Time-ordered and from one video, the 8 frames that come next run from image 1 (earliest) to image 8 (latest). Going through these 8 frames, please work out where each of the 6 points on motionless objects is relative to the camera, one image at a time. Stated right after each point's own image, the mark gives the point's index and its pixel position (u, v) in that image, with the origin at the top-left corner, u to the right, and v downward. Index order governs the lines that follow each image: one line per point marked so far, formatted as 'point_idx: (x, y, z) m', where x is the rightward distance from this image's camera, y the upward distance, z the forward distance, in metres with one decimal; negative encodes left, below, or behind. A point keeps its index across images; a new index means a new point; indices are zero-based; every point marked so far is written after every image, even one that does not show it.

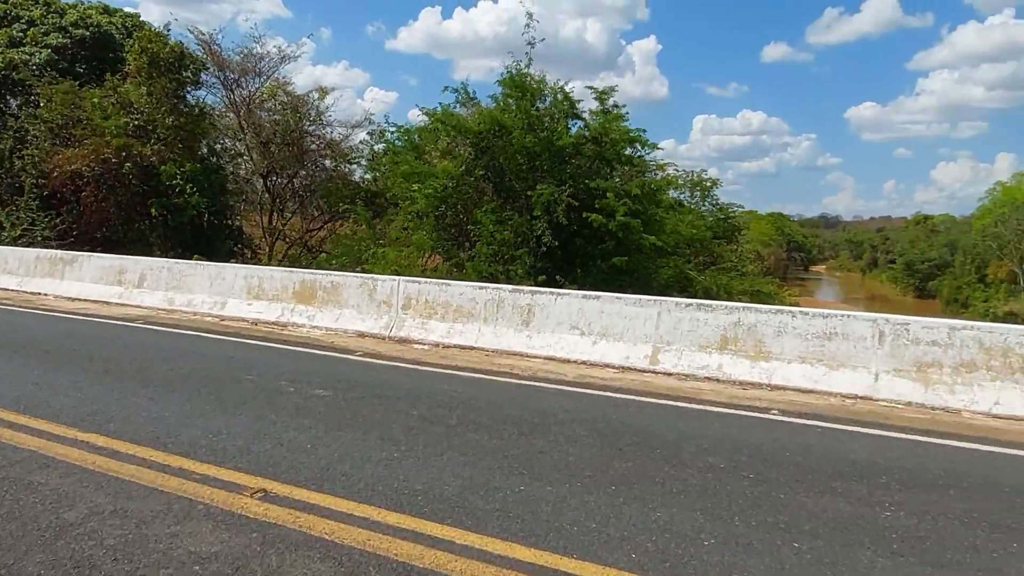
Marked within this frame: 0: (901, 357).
0: (+3.7, -0.7, +6.6) m
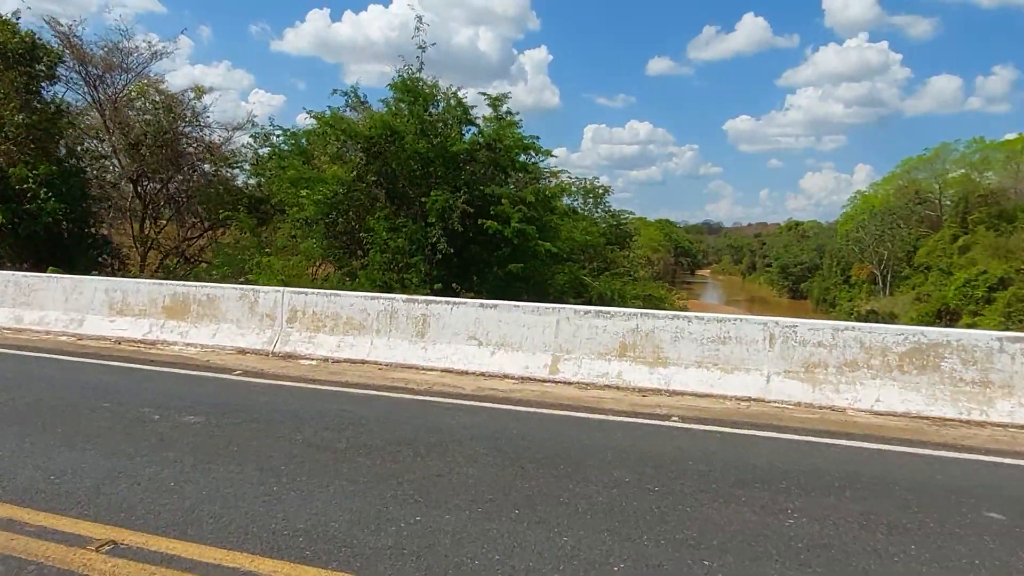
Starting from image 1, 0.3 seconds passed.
0: (+2.7, -0.7, +6.8) m
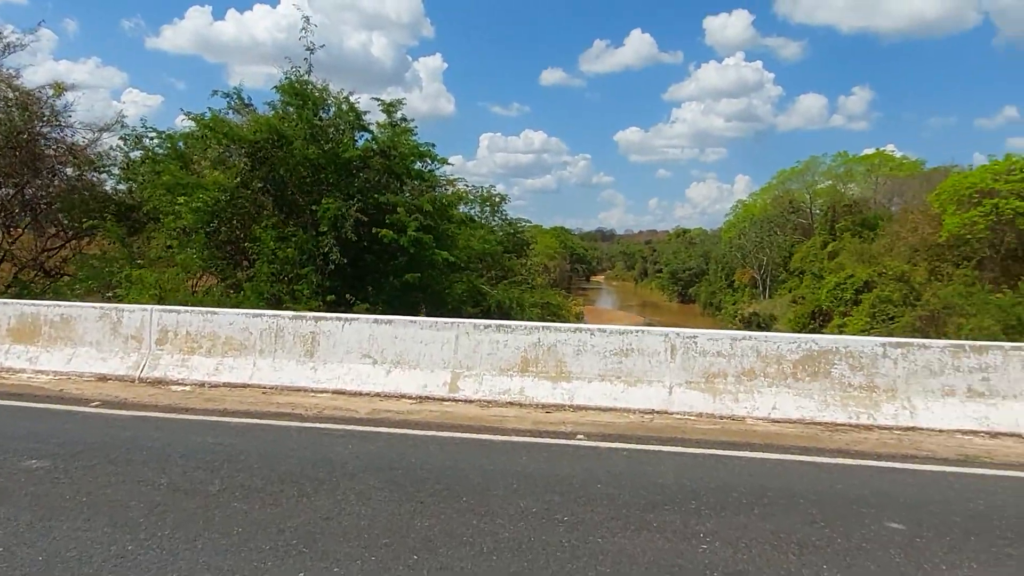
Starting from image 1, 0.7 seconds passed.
0: (+1.7, -0.8, +6.8) m
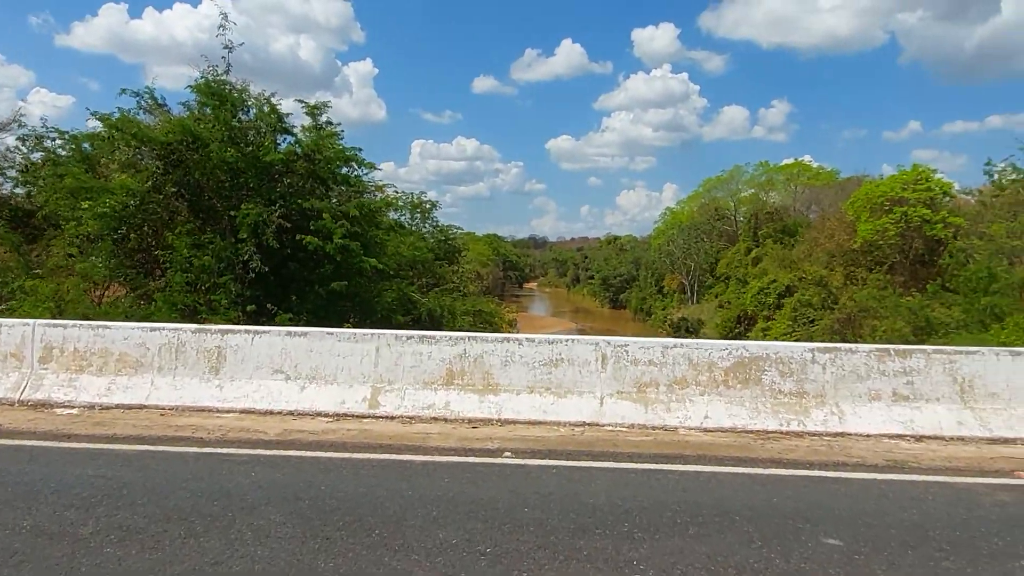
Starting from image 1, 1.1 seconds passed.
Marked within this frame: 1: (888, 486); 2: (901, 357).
0: (+1.0, -0.9, +6.6) m
1: (+2.6, -1.4, +4.9) m
2: (+3.6, -0.6, +6.5) m
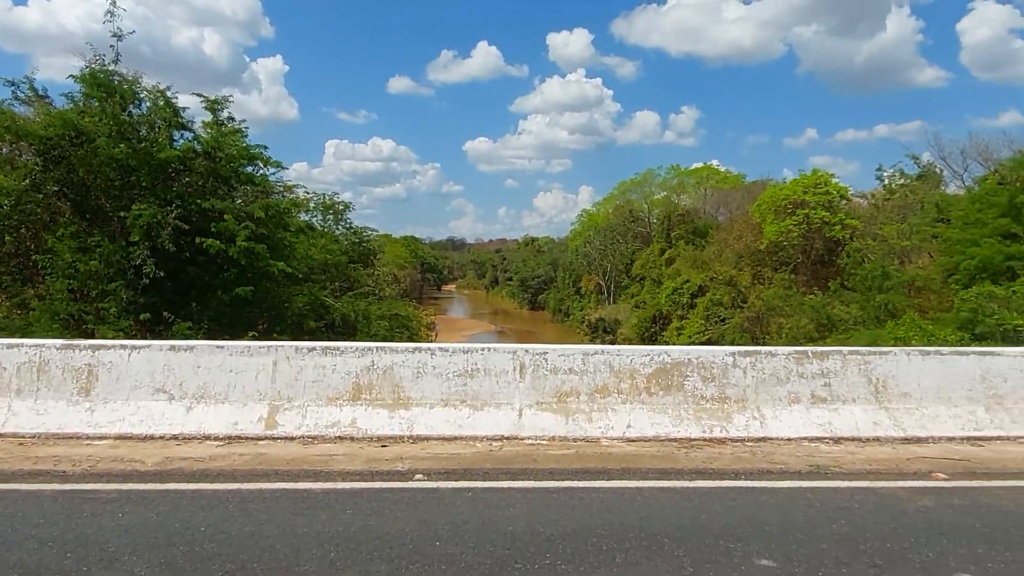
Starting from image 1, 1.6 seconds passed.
0: (+0.3, -0.9, +6.2) m
1: (+2.1, -1.4, +4.8) m
2: (+2.8, -0.7, +6.5) m
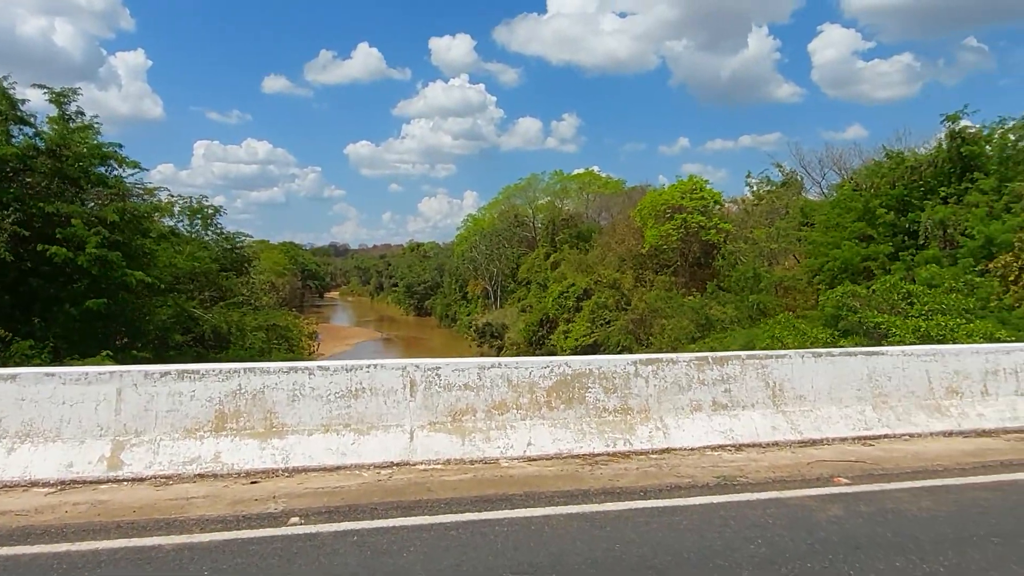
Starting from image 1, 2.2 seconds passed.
0: (-0.6, -1.0, +5.7) m
1: (+1.4, -1.4, +4.5) m
2: (+1.9, -0.7, +6.3) m
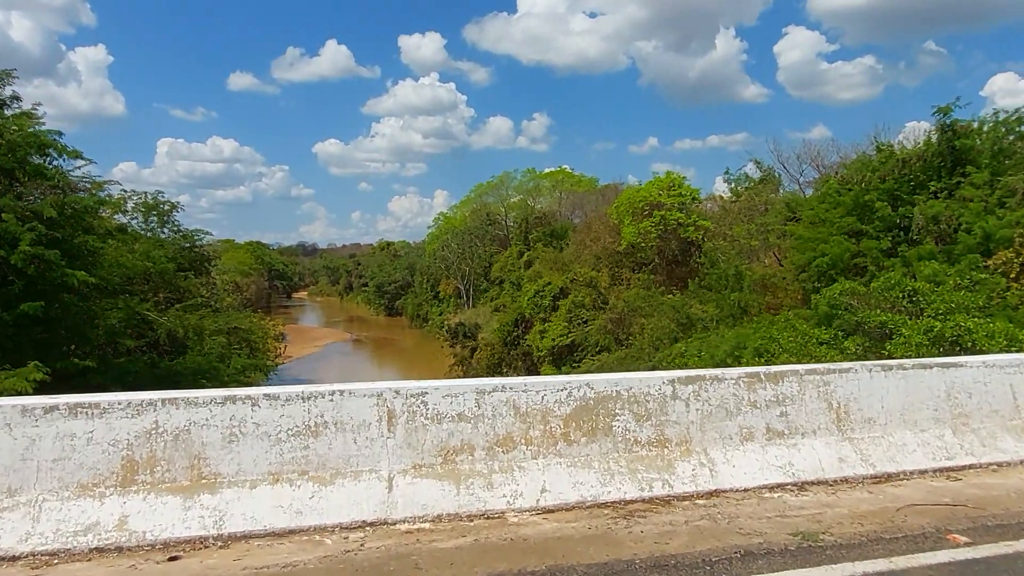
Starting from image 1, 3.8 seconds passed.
0: (-0.6, -1.0, +4.3) m
1: (+1.5, -1.4, +3.3) m
2: (+1.9, -0.7, +5.1) m
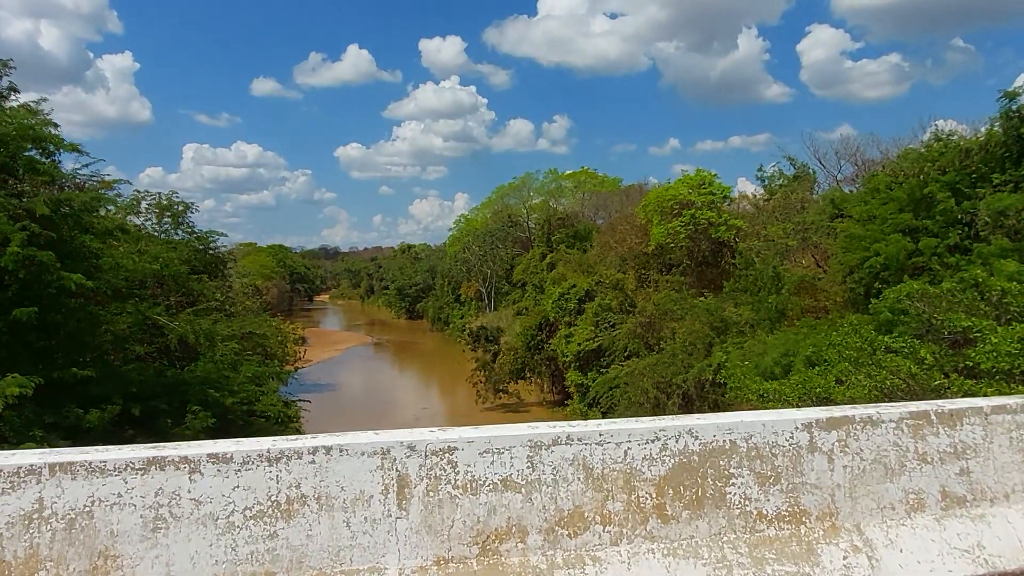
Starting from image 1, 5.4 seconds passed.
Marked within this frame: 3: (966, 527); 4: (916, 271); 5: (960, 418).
0: (-0.3, -1.0, +2.9) m
1: (+1.8, -1.4, +1.8) m
2: (+2.2, -0.7, +3.6) m
3: (+2.2, -1.2, +3.5) m
4: (+11.4, +0.5, +19.6) m
5: (+2.3, -0.7, +3.6) m
